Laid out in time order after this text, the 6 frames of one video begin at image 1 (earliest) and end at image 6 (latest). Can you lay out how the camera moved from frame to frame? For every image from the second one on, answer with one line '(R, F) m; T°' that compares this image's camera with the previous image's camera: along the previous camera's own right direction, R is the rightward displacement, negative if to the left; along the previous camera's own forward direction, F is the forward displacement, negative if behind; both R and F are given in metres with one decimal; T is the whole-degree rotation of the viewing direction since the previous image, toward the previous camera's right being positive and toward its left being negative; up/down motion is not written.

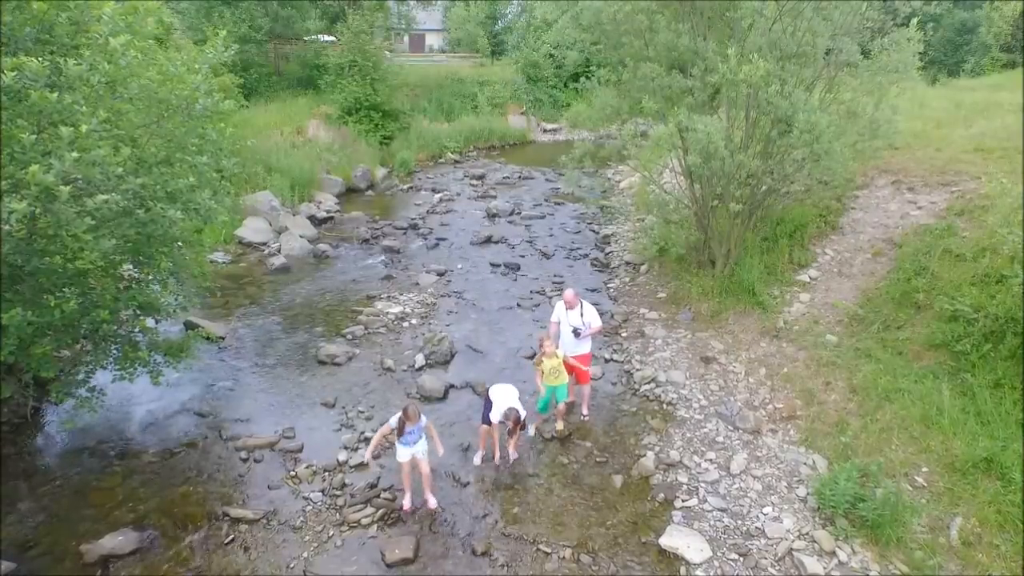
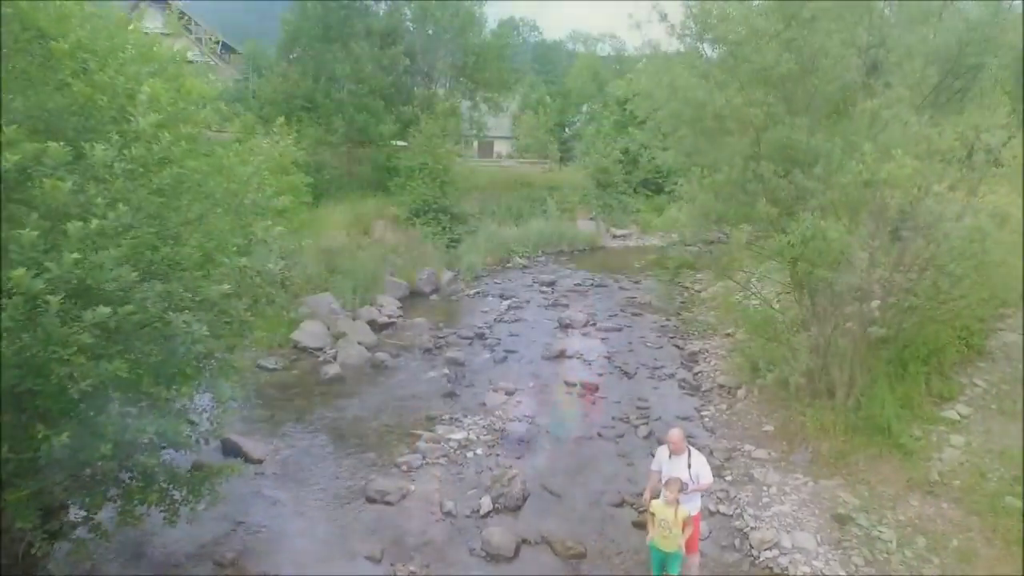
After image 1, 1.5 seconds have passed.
(-0.3, +1.5) m; -5°
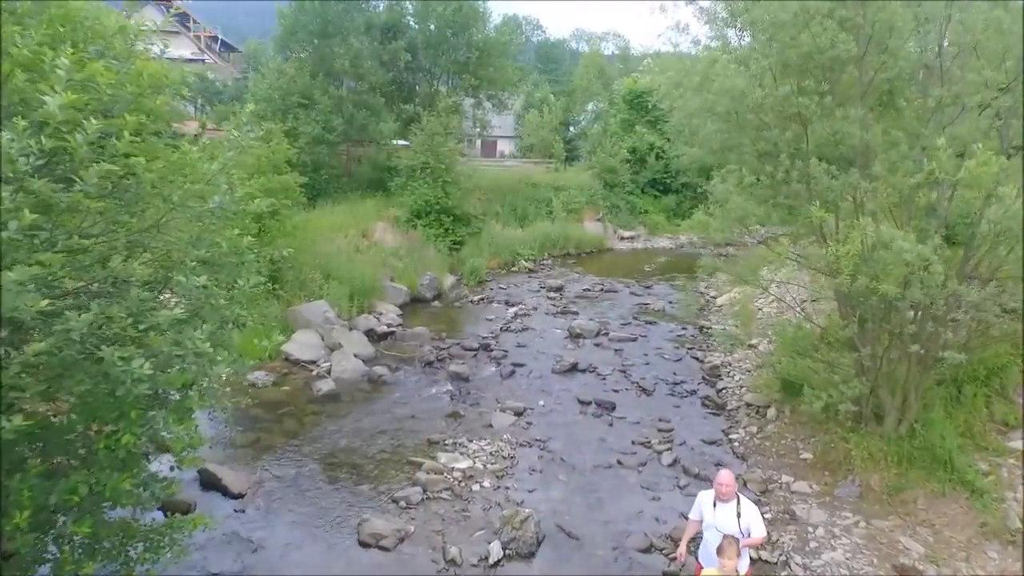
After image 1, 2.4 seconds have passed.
(-0.1, +1.1) m; 0°
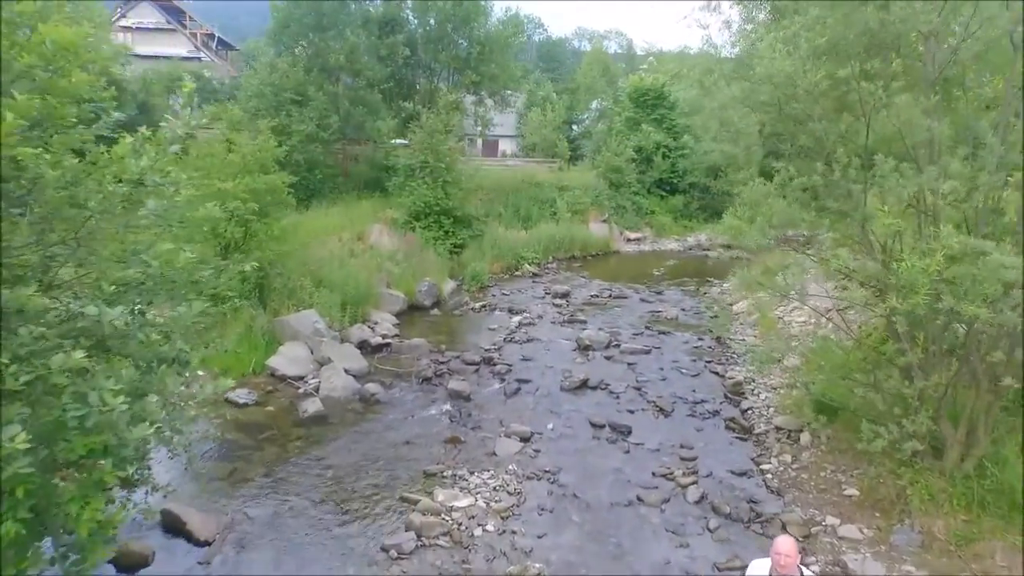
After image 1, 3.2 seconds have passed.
(-0.1, +1.2) m; 0°
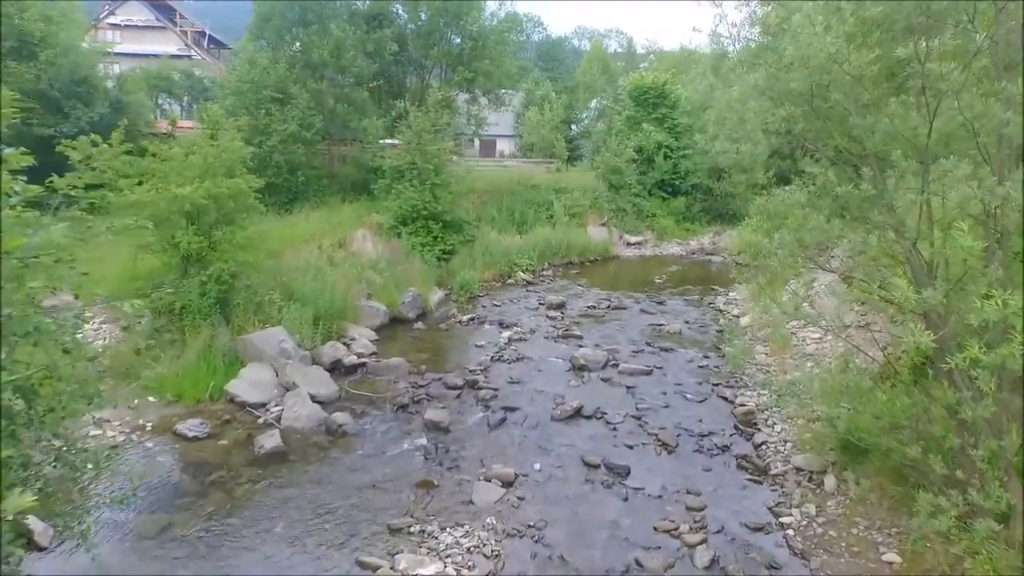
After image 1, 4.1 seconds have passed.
(+0.3, +1.4) m; 0°
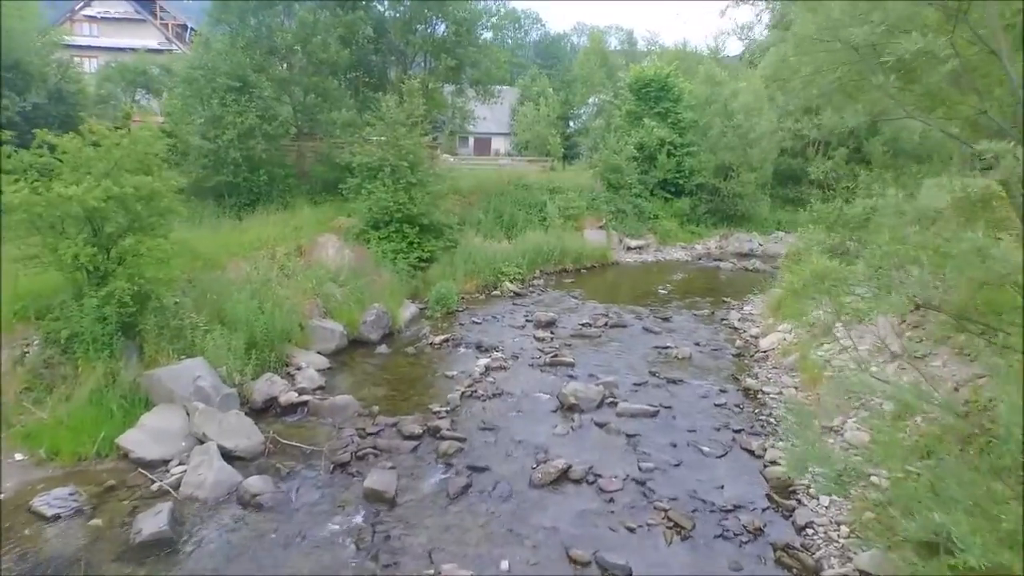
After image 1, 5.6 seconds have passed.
(+0.4, +2.6) m; 0°
